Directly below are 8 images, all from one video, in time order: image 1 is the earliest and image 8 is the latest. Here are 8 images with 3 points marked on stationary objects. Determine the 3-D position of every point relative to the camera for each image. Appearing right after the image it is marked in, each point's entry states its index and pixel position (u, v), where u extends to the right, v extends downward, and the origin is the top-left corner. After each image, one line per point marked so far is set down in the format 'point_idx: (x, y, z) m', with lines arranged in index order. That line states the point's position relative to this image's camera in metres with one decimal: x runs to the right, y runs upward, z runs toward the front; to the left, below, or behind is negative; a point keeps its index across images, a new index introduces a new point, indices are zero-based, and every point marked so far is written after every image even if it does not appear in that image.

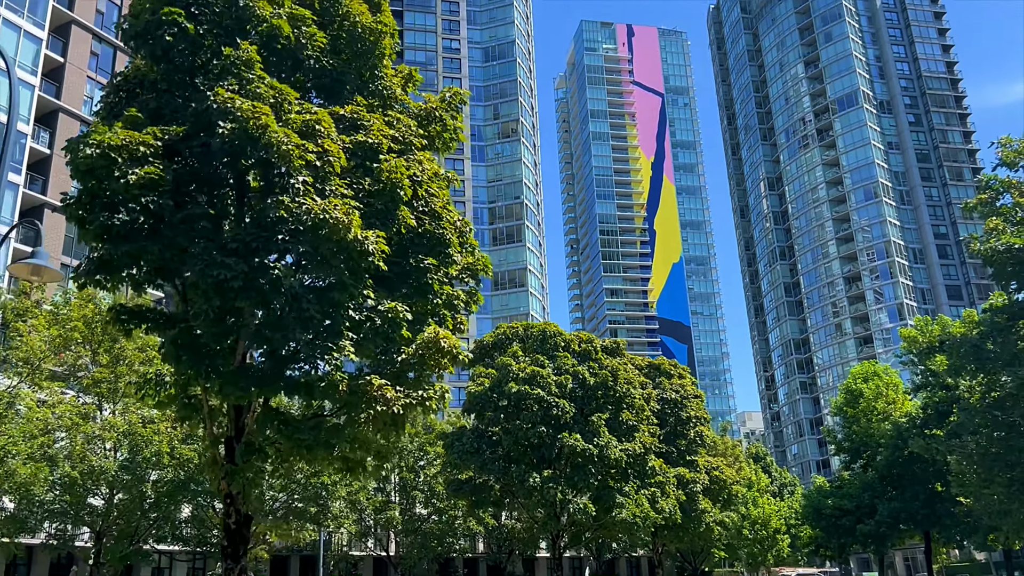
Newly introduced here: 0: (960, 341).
0: (+9.4, -1.0, +17.9) m
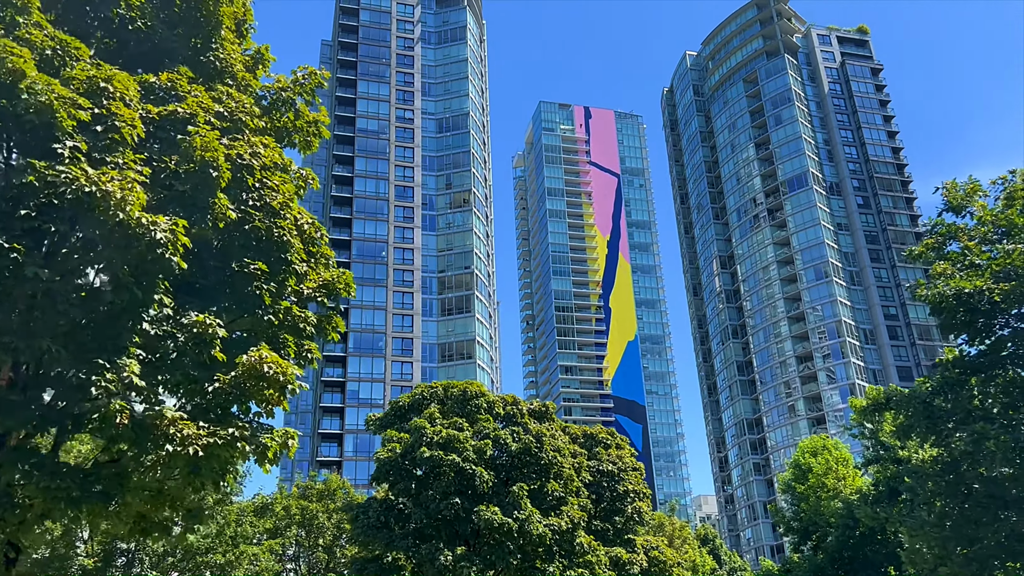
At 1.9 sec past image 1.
0: (+7.5, -2.0, +16.0) m
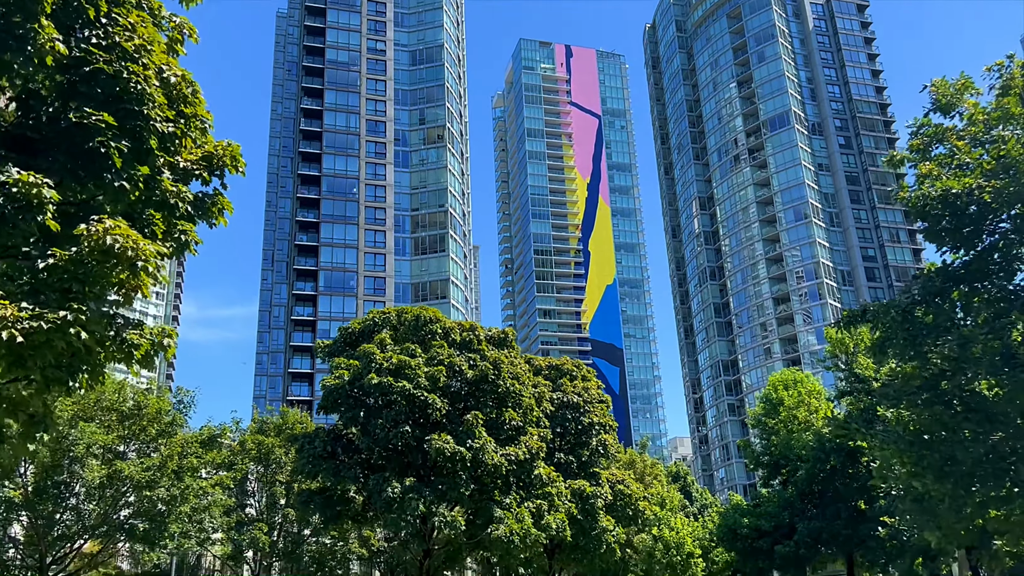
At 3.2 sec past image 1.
0: (+6.5, -0.3, +14.7) m
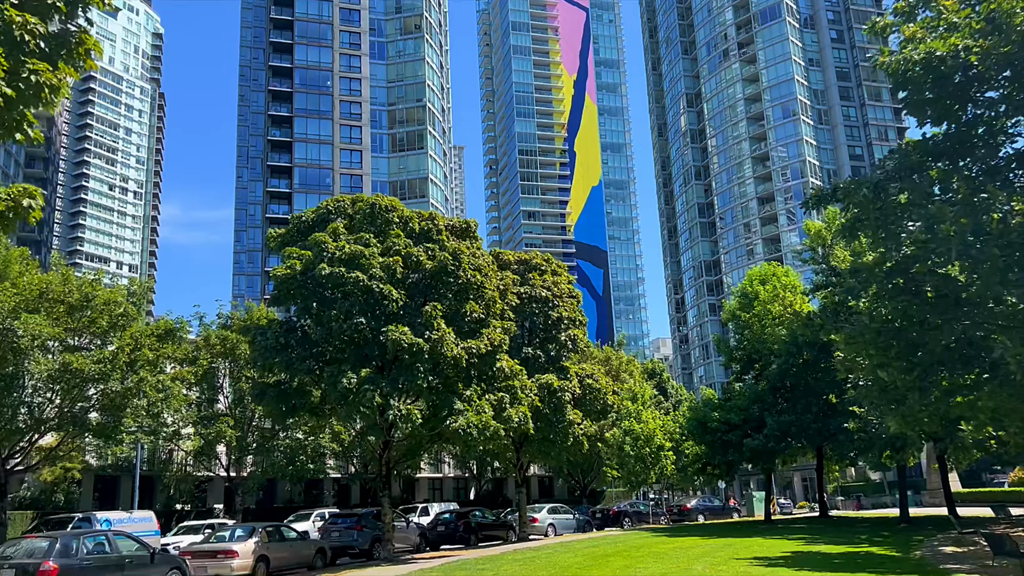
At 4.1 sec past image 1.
0: (+5.6, +1.7, +13.7) m
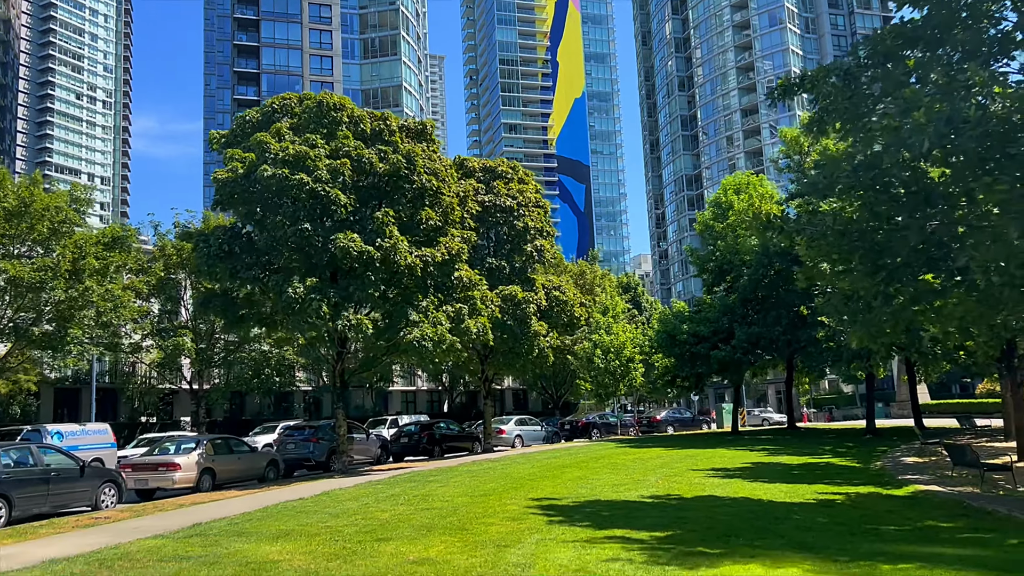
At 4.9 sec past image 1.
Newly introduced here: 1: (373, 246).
0: (+4.7, +3.2, +12.6) m
1: (-3.2, +1.0, +19.3) m
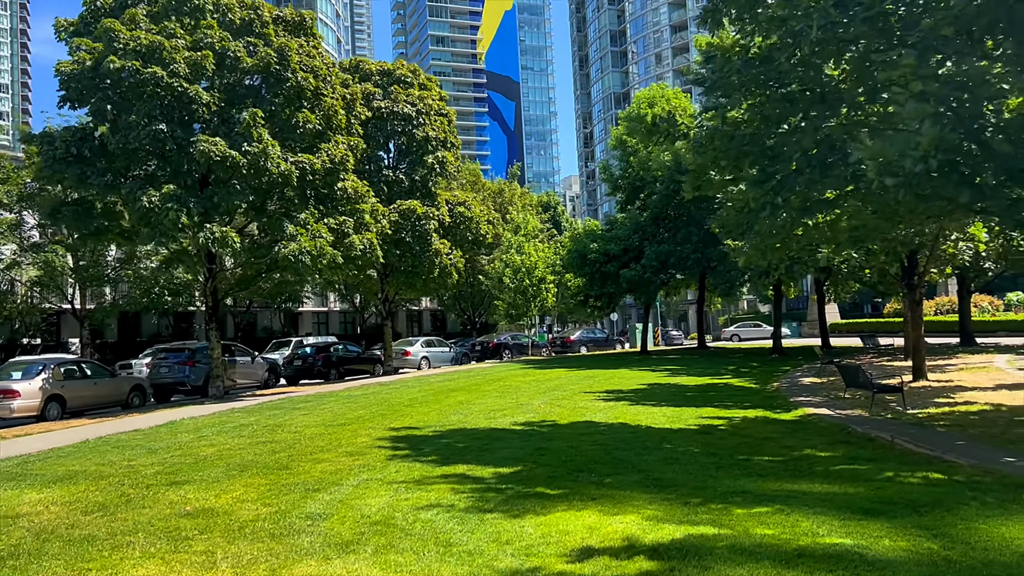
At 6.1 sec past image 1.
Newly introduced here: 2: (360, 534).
0: (+2.8, +4.4, +11.2) m
1: (-5.6, +2.8, +17.4) m
2: (-1.0, -1.6, +5.6) m
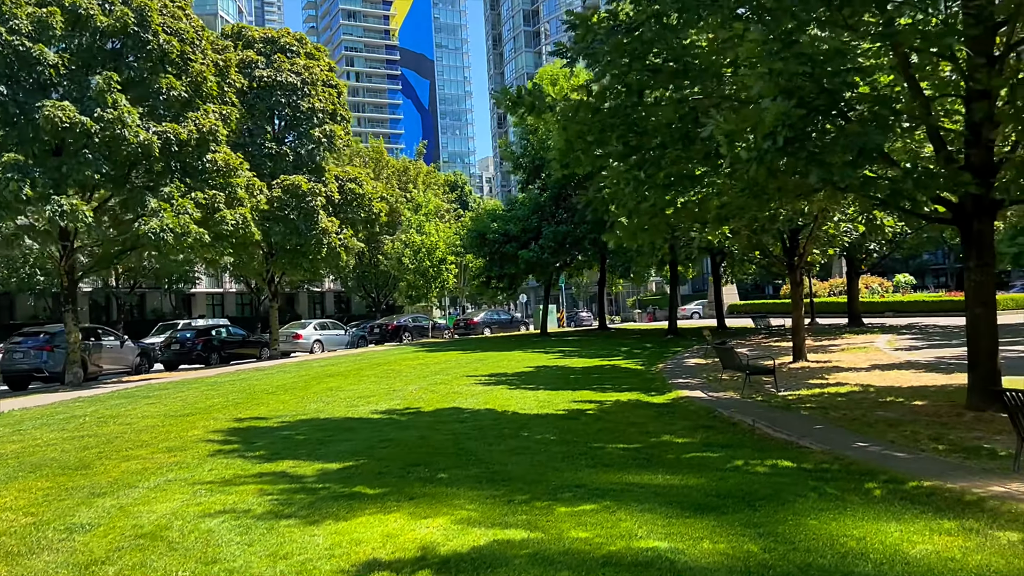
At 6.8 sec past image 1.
0: (+1.0, +4.6, +10.6) m
1: (-7.9, +3.2, +16.0) m
2: (-2.3, -1.5, +4.8) m
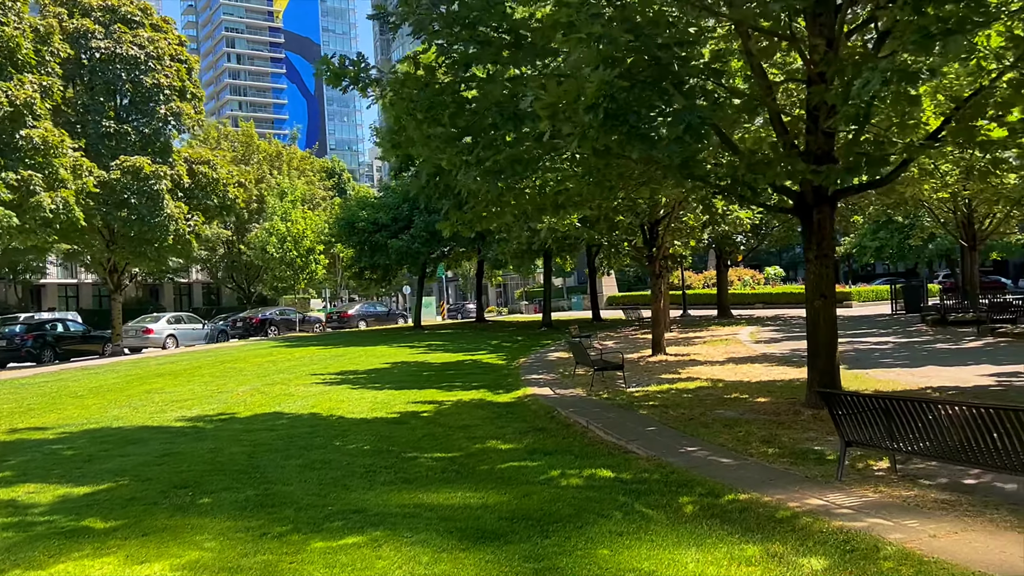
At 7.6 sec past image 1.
0: (-1.0, +4.7, +9.7) m
1: (-10.5, +3.4, +13.9) m
2: (-3.6, -1.5, +3.6) m
